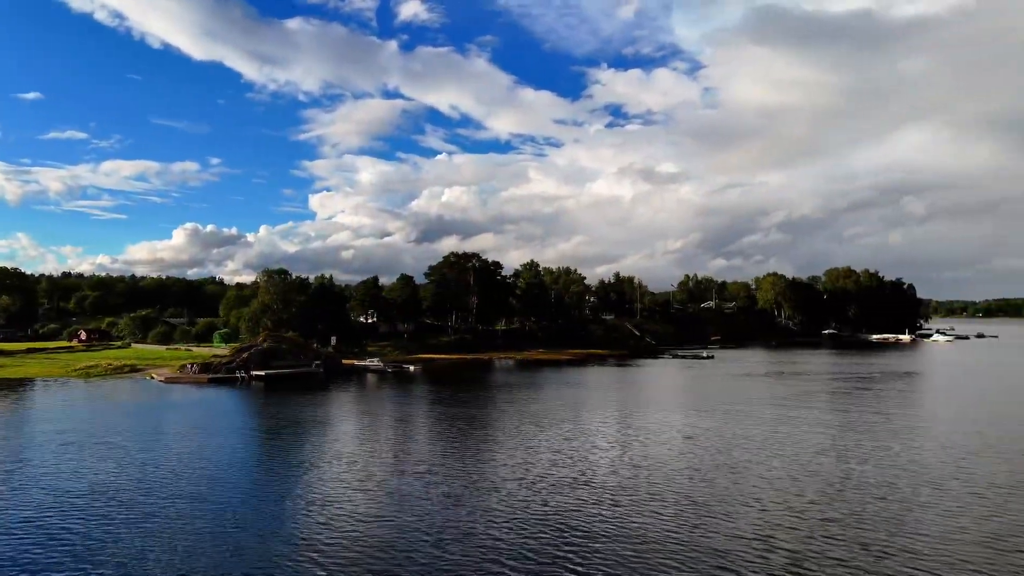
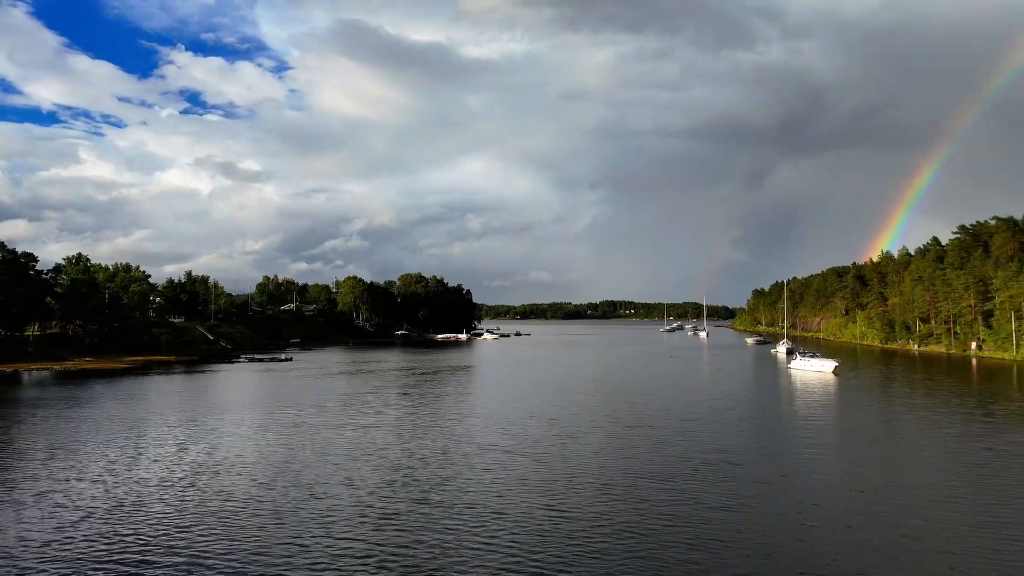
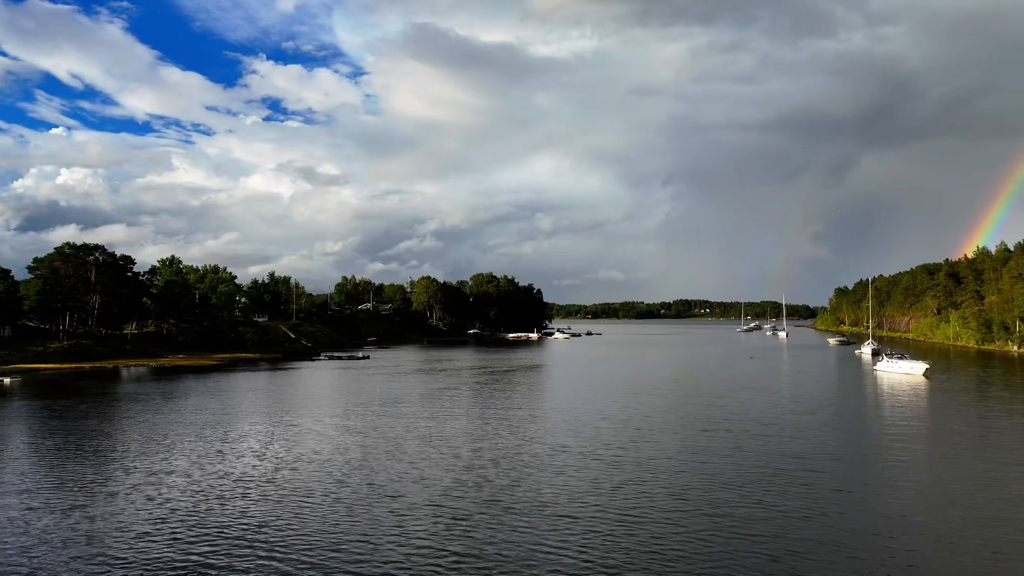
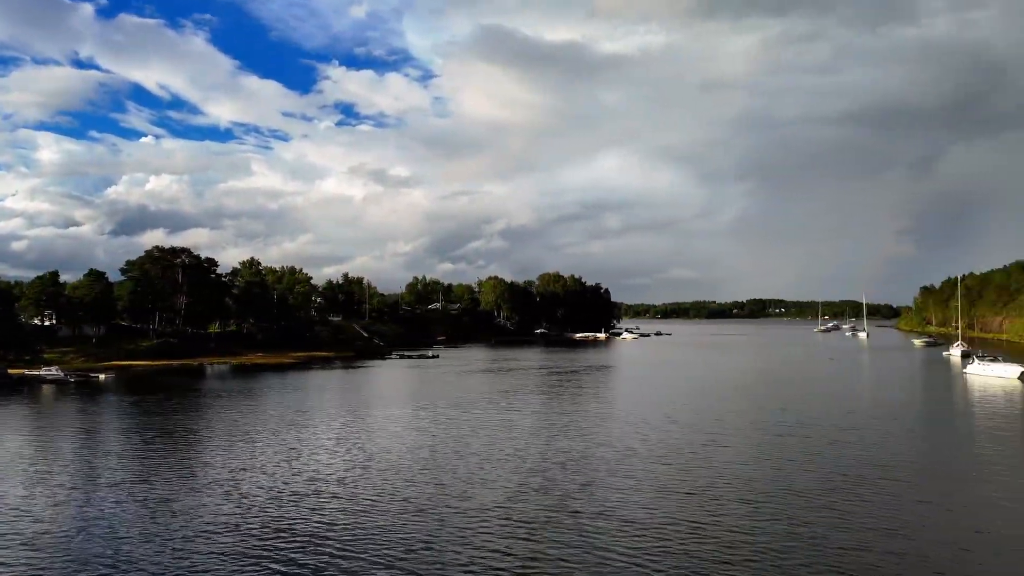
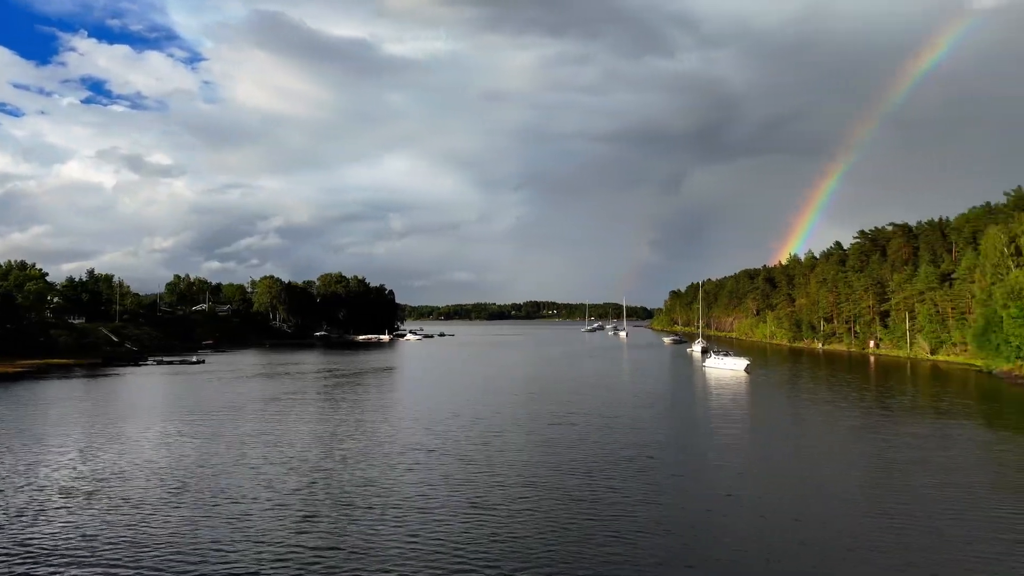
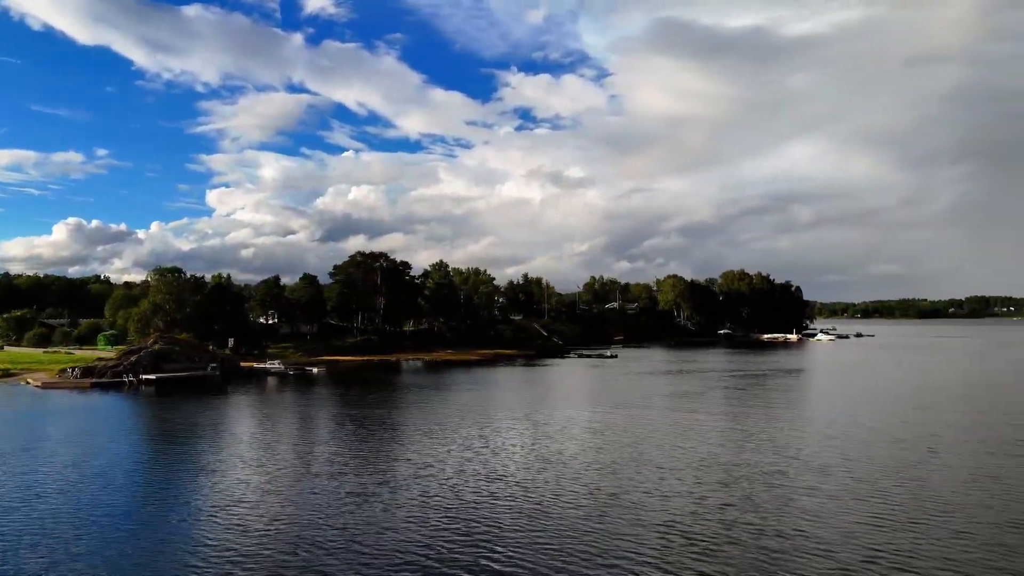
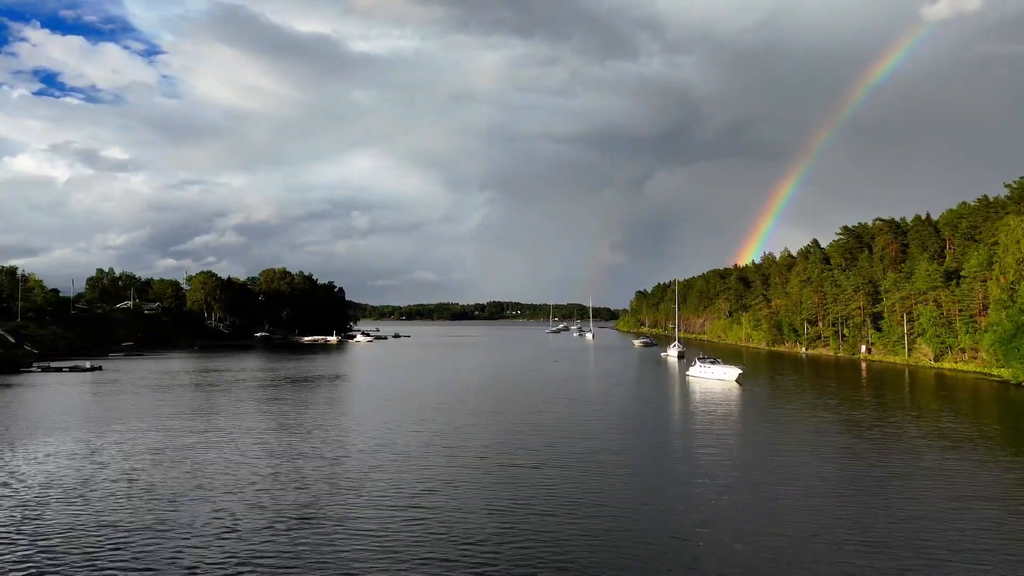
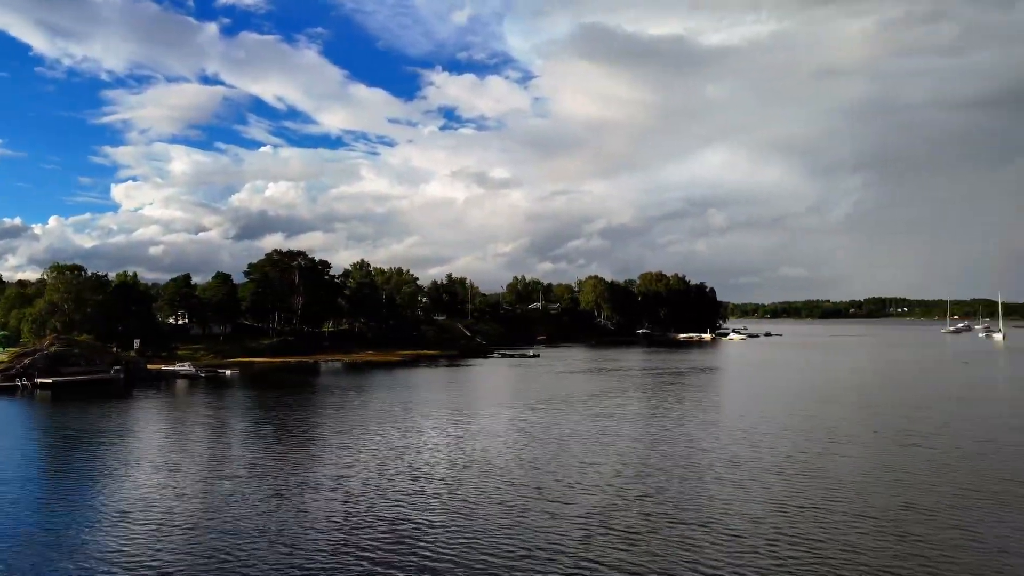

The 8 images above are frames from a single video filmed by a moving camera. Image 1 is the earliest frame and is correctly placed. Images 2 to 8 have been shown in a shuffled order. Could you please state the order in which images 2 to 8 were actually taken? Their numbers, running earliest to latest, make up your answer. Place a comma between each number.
6, 8, 4, 3, 2, 5, 7
